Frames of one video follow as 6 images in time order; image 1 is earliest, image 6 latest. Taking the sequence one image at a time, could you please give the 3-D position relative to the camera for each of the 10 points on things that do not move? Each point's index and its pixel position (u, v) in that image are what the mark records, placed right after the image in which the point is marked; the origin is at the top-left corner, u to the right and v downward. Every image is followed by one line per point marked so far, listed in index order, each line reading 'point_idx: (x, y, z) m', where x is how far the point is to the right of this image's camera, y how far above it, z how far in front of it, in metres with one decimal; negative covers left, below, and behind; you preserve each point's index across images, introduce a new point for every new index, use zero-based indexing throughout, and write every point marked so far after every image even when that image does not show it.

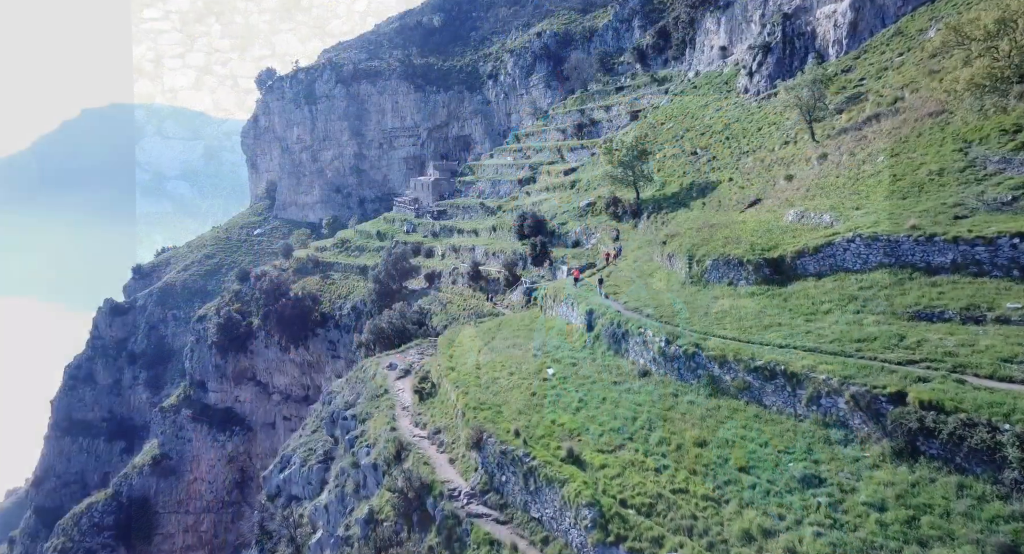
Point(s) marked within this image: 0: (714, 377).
0: (+5.8, -2.9, +18.2) m
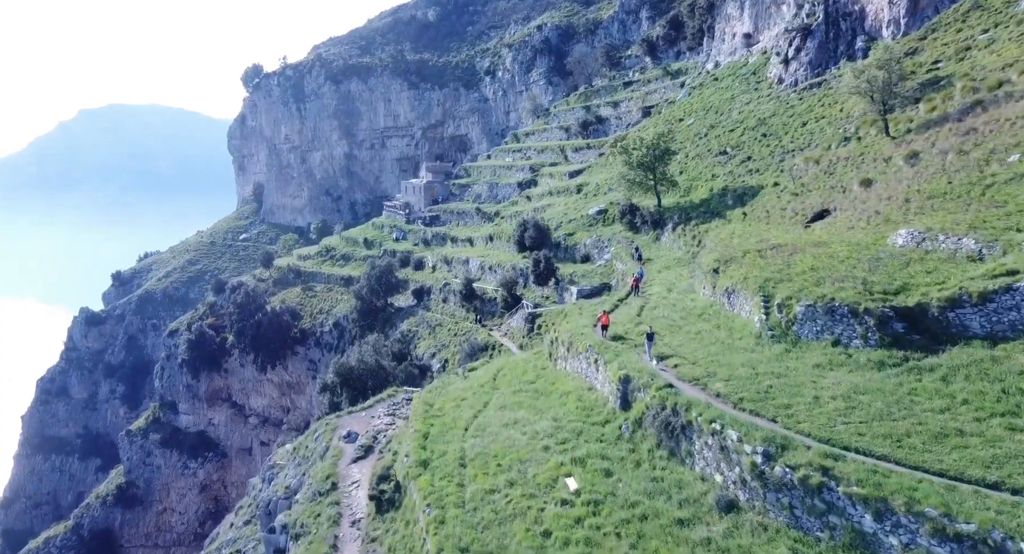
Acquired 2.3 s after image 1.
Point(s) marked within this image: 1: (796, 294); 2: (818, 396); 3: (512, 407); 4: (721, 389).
0: (+5.8, -4.2, +10.8) m
1: (+7.3, -0.5, +16.6) m
2: (+6.6, -2.5, +13.8) m
3: (0.0, -3.9, +19.2) m
4: (+4.8, -2.6, +14.8) m
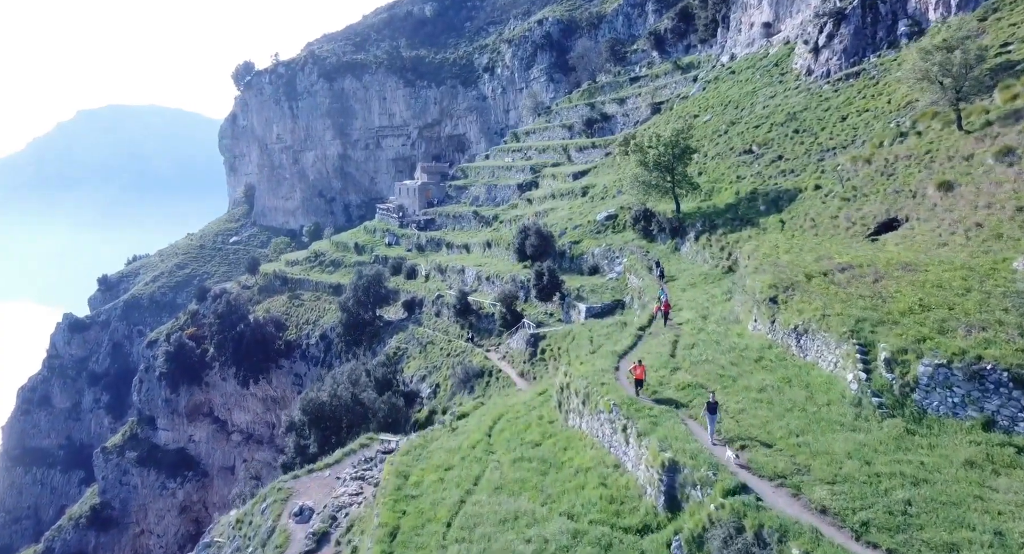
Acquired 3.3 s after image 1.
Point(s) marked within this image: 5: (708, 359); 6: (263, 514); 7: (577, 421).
0: (+5.8, -5.0, +6.0) m
1: (+7.3, -1.3, +11.8) m
2: (+6.6, -3.3, +9.0) m
3: (0.0, -4.7, +14.3) m
4: (+4.8, -3.4, +9.9) m
5: (+5.2, -2.2, +17.0) m
6: (-7.0, -6.7, +18.3) m
7: (+1.7, -3.8, +16.9) m
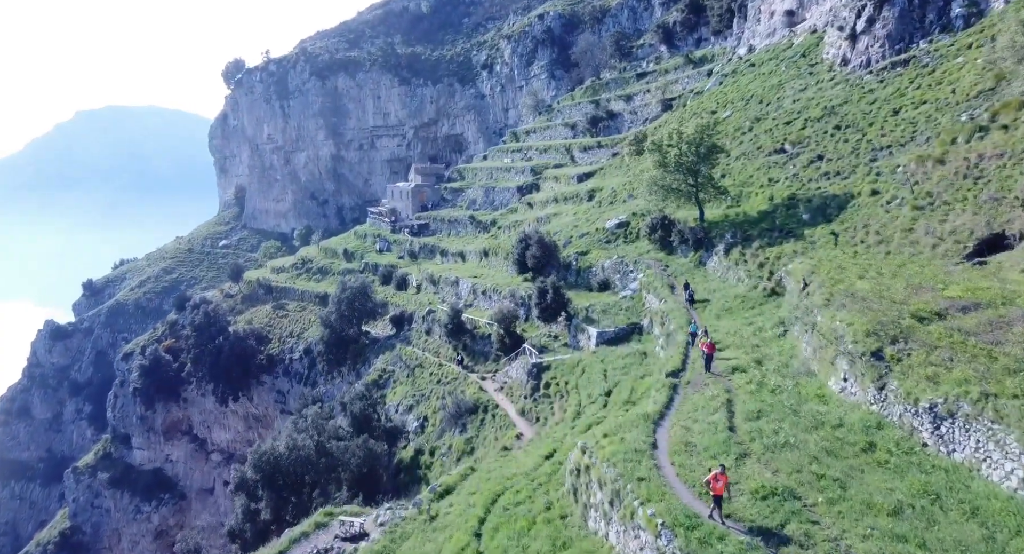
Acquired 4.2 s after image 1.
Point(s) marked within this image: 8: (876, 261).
0: (+5.8, -5.9, +1.1) m
1: (+7.2, -2.1, +6.9) m
2: (+6.5, -4.2, +4.1) m
3: (0.0, -5.5, +9.5) m
4: (+4.7, -4.2, +5.1) m
5: (+5.2, -3.0, +12.1) m
6: (-7.1, -7.5, +13.4) m
7: (+1.7, -4.6, +12.0) m
8: (+11.0, +0.5, +19.4) m
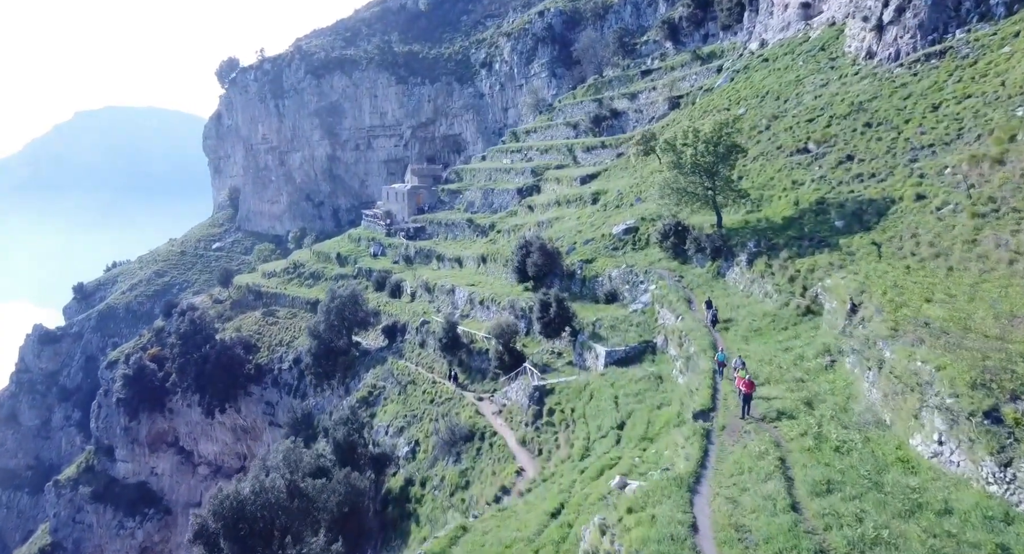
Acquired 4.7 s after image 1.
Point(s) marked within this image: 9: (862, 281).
0: (+5.8, -6.4, -1.7) m
1: (+7.2, -2.6, +4.0) m
2: (+6.5, -4.7, +1.3) m
3: (-0.1, -6.0, +6.6) m
4: (+4.7, -4.7, +2.2) m
5: (+5.1, -3.5, +9.3) m
6: (-7.1, -8.0, +10.6) m
7: (+1.7, -5.1, +9.2) m
8: (+11.0, 0.0, +16.5) m
9: (+9.9, -0.1, +18.1) m
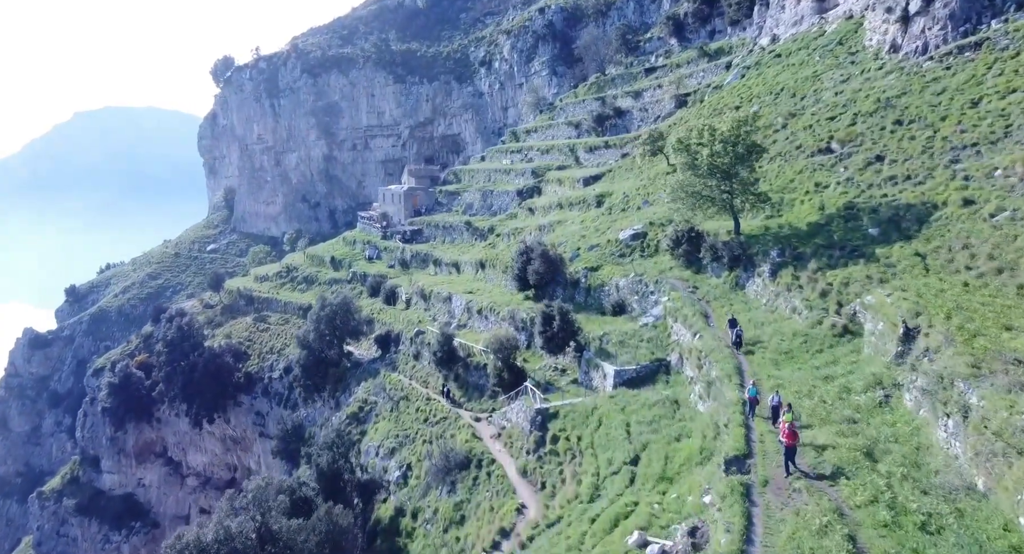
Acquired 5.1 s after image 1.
0: (+5.8, -6.8, -4.1) m
1: (+7.2, -3.1, +1.7) m
2: (+6.5, -5.1, -1.1) m
3: (-0.1, -6.5, +4.3) m
4: (+4.7, -5.1, -0.1) m
5: (+5.1, -4.0, +6.9) m
6: (-7.1, -8.5, +8.2) m
7: (+1.7, -5.6, +6.8) m
8: (+11.0, -0.5, +14.2) m
9: (+9.9, -0.6, +15.8) m
